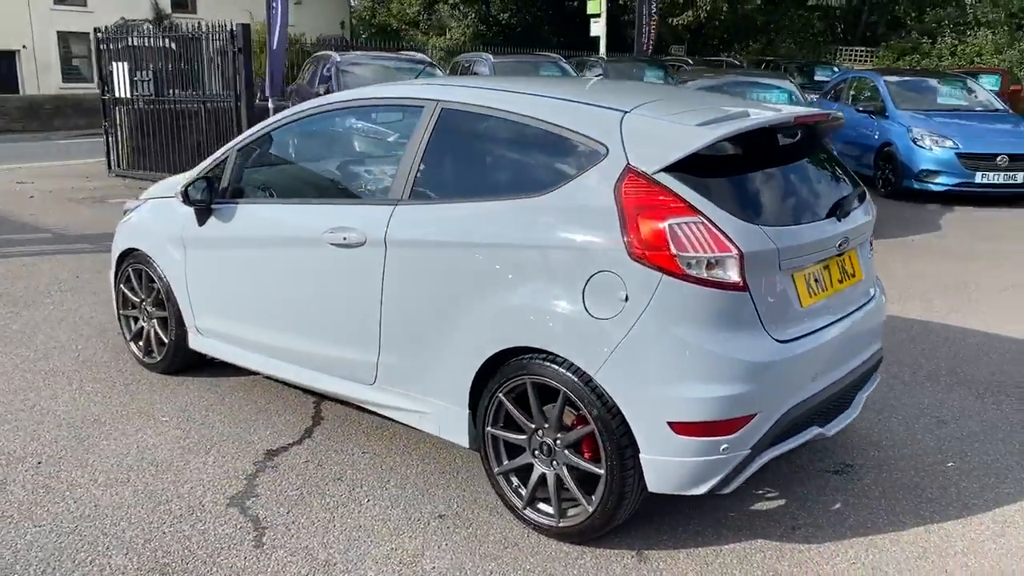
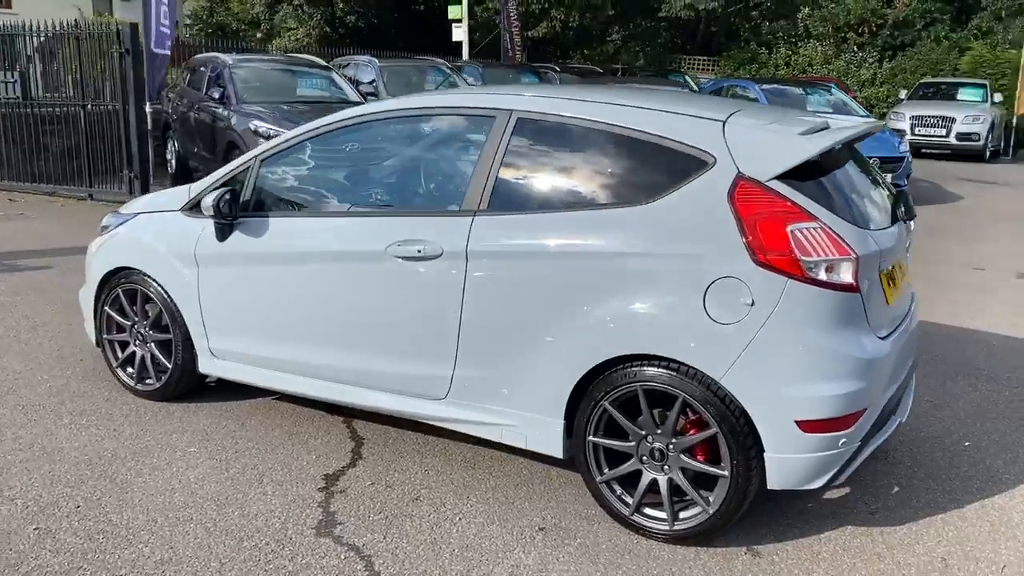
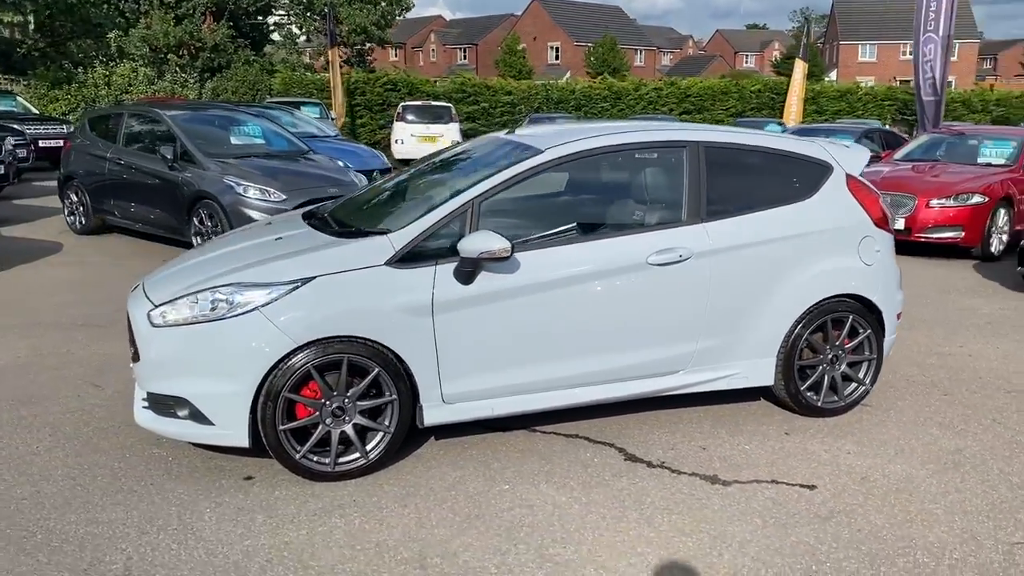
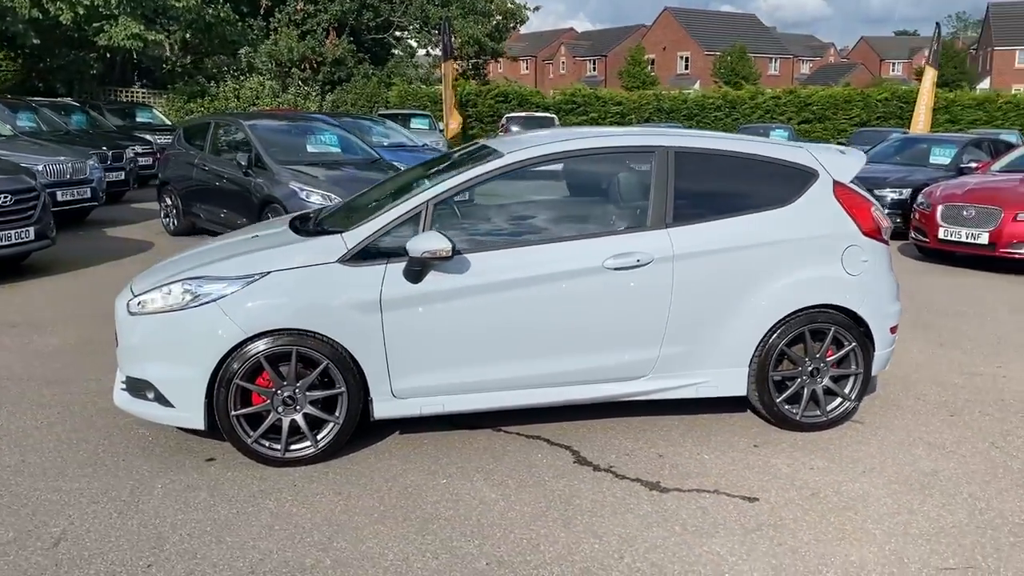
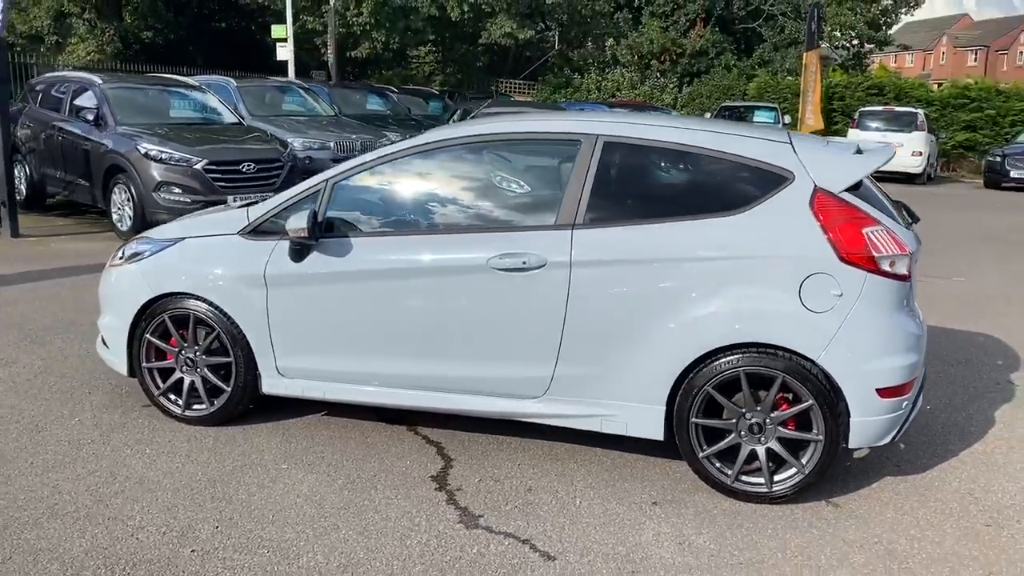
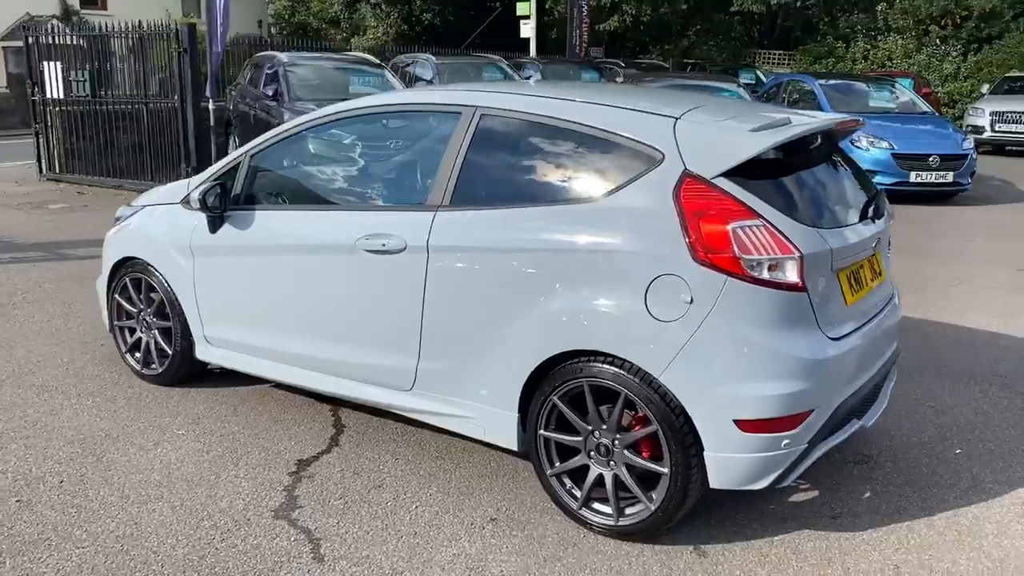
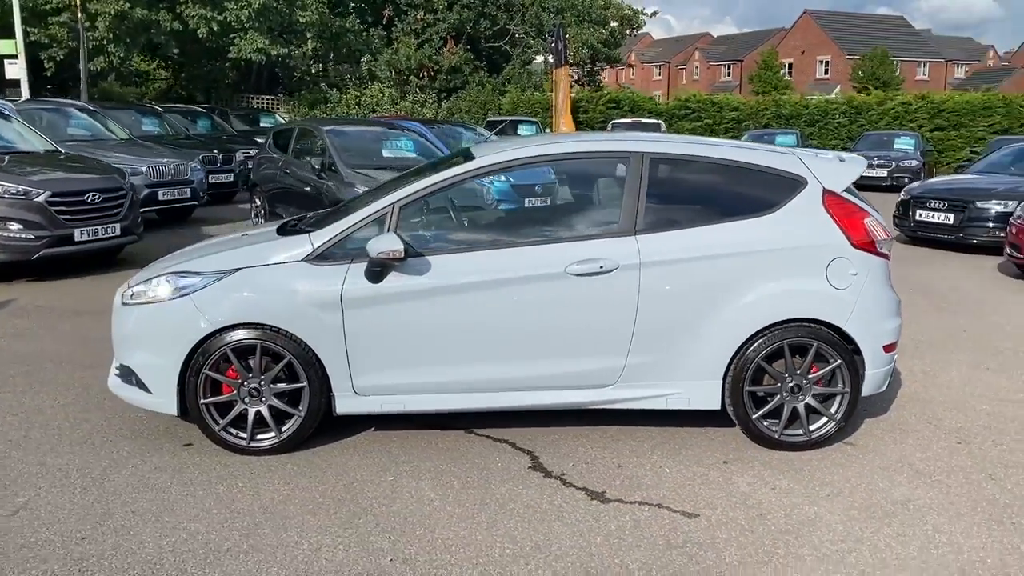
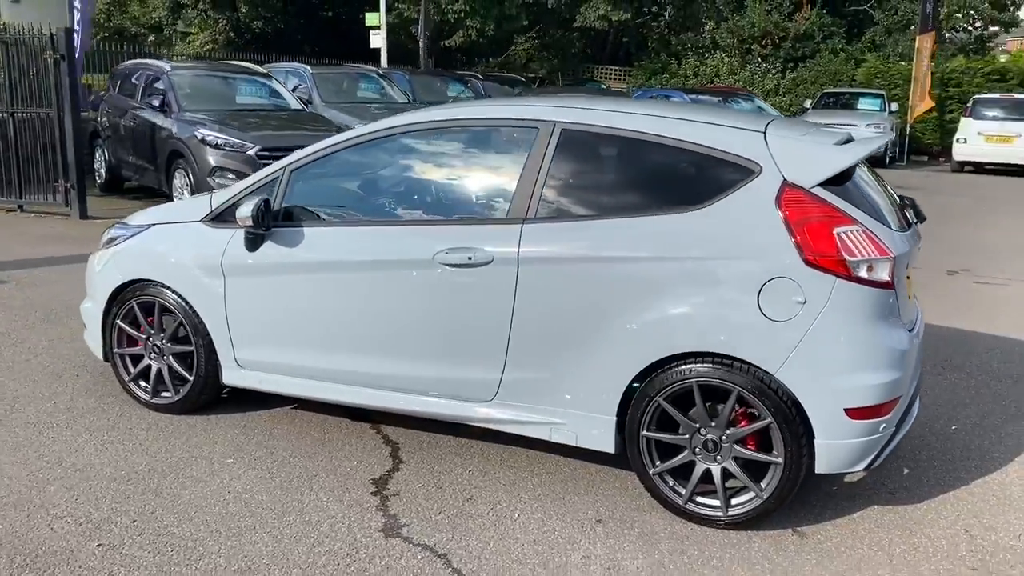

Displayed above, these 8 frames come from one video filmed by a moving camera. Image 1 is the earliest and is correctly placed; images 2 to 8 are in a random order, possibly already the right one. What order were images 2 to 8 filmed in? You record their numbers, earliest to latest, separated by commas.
6, 2, 8, 5, 7, 4, 3
